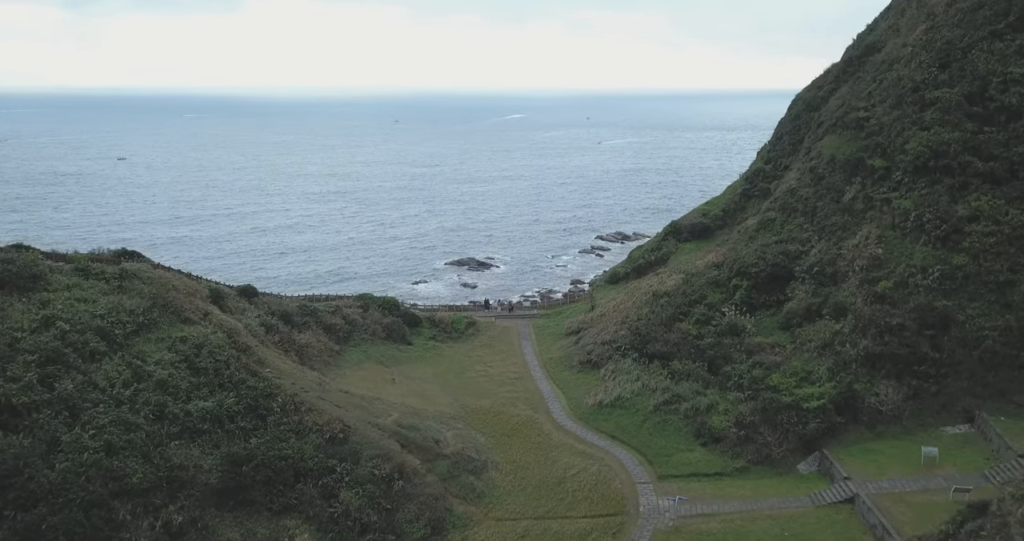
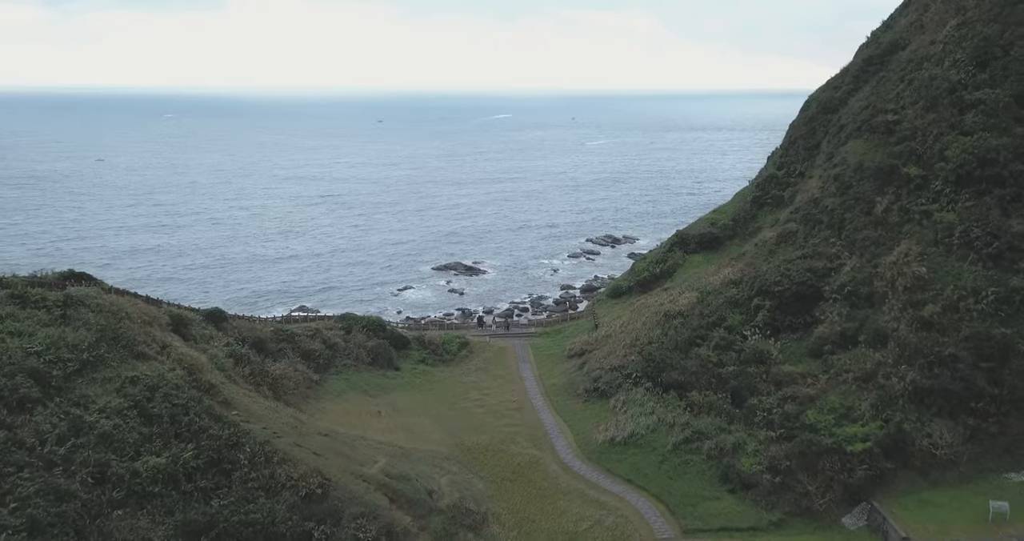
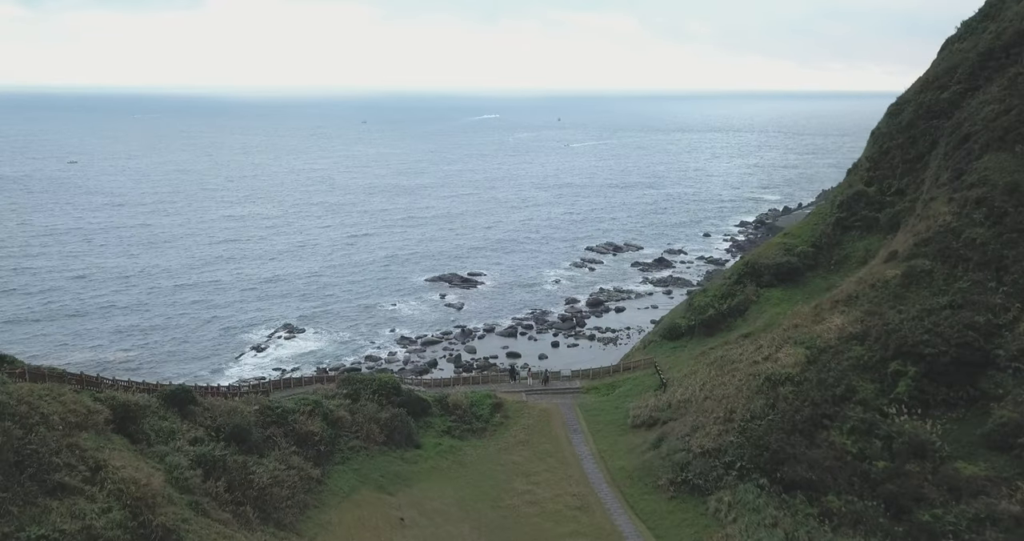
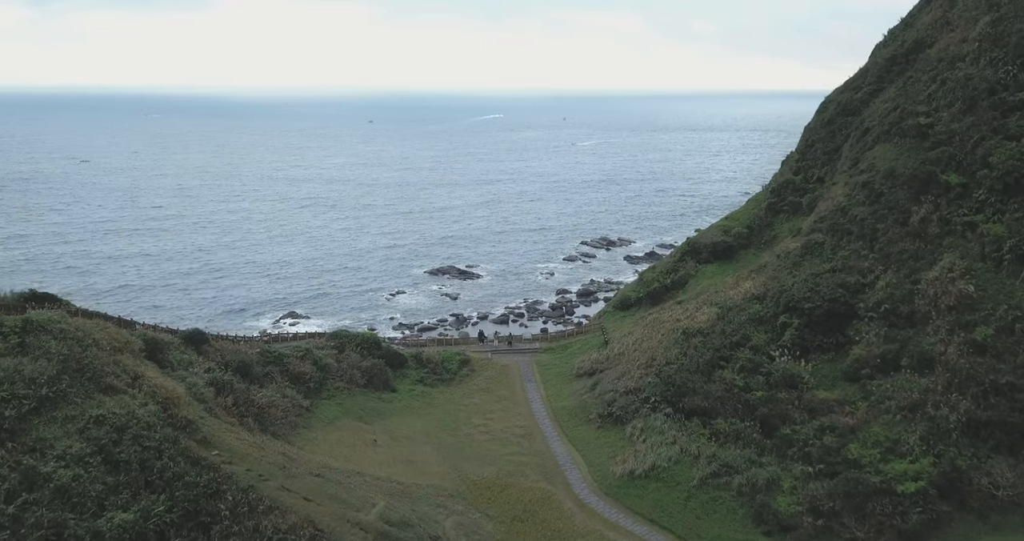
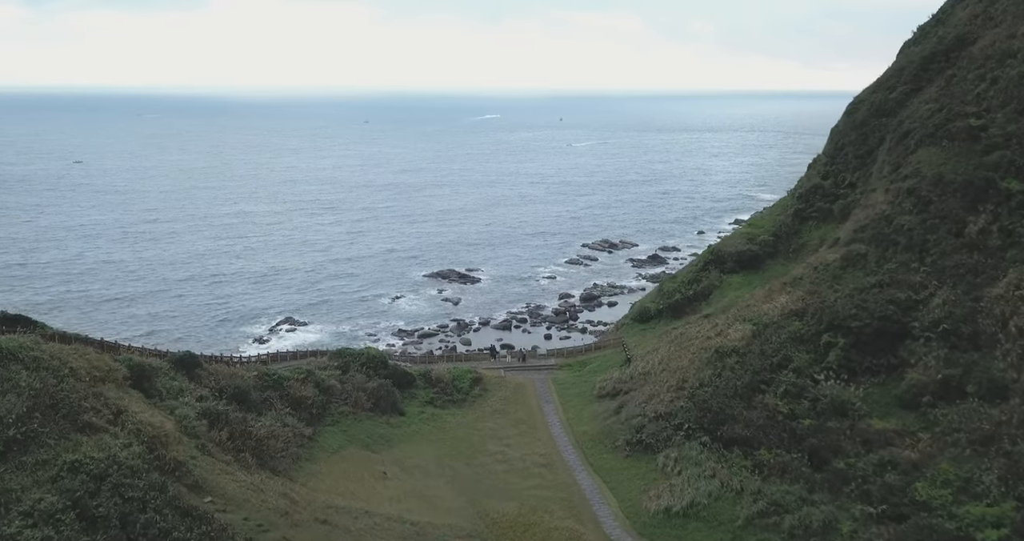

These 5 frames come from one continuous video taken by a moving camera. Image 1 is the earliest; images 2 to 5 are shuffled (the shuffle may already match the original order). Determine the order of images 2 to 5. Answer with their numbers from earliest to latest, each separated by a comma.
2, 4, 5, 3
